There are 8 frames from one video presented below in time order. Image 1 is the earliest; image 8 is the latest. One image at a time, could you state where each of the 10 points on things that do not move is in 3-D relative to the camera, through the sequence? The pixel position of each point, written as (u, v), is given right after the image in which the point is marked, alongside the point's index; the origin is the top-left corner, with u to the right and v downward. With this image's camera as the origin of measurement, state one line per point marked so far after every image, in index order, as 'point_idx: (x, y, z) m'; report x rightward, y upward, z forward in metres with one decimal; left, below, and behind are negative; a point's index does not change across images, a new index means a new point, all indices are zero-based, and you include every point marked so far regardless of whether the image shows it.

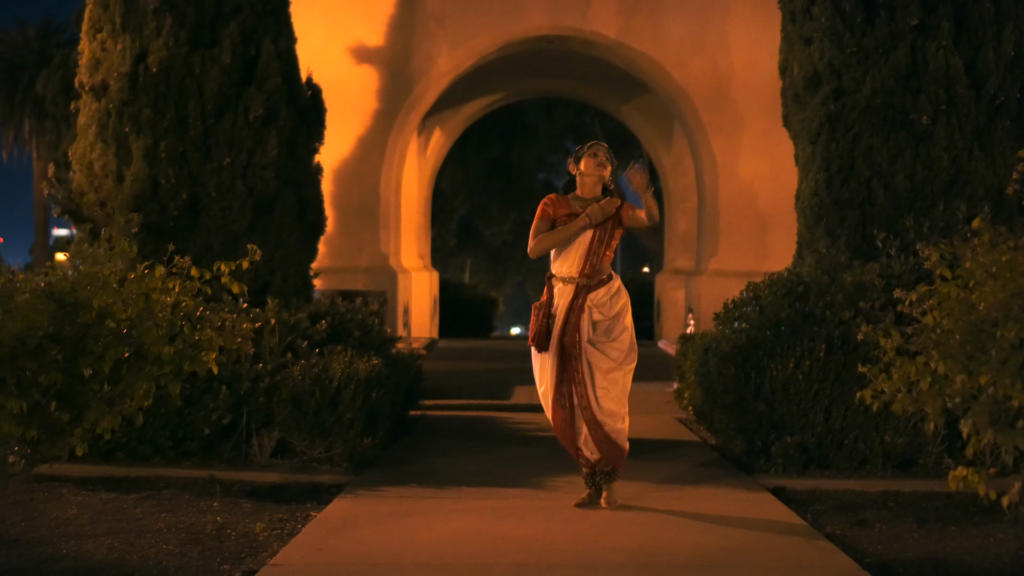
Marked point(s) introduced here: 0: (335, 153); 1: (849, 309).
0: (-2.2, +1.6, +14.0) m
1: (+2.1, -0.1, +7.0) m
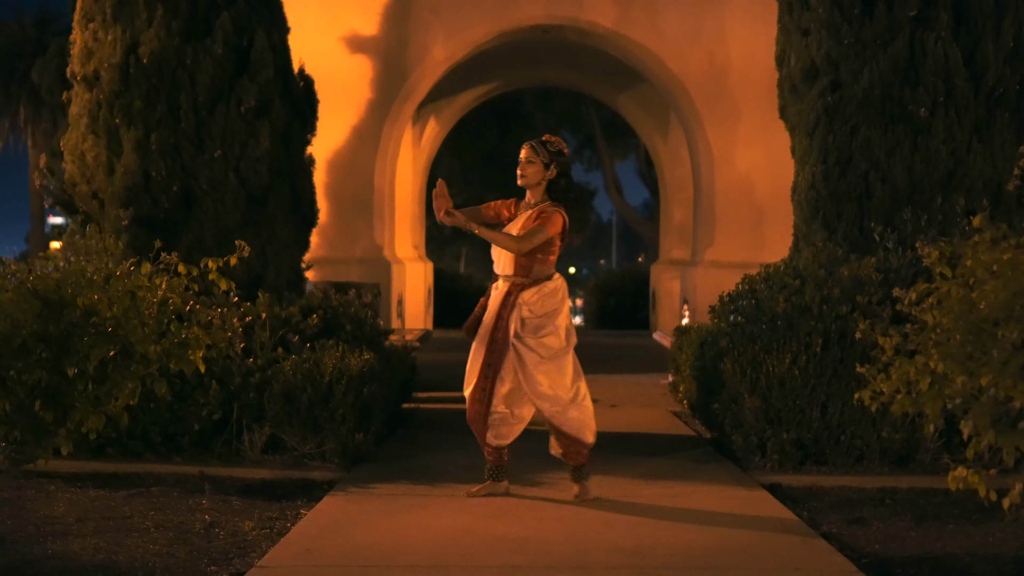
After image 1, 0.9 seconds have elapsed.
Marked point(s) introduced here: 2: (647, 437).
0: (-2.2, +1.7, +13.9) m
1: (+2.0, -0.1, +7.0) m
2: (+0.9, -1.1, +8.1) m
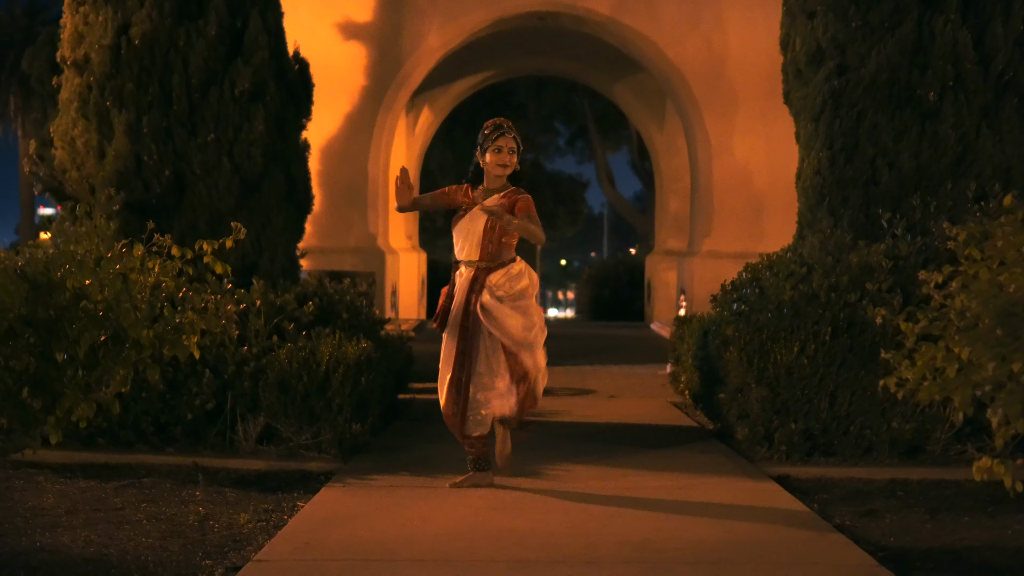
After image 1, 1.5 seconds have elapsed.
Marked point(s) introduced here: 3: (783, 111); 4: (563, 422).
0: (-2.3, +1.9, +13.7) m
1: (+2.0, 0.0, +6.8) m
2: (+0.9, -1.0, +8.0) m
3: (+3.3, +2.1, +13.6) m
4: (+0.4, -0.9, +8.0) m
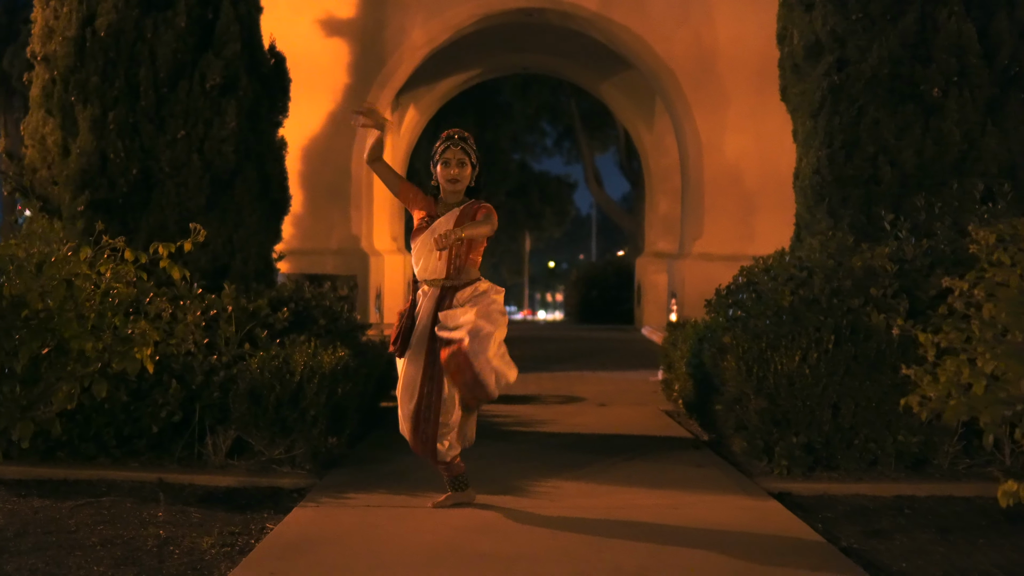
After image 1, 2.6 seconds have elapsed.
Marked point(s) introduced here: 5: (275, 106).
0: (-2.4, +1.8, +13.3) m
1: (+1.9, 0.0, +6.5) m
2: (+0.8, -1.0, +7.6) m
3: (+3.2, +2.1, +13.2) m
4: (+0.3, -1.0, +7.7) m
5: (-1.7, +1.3, +8.1) m
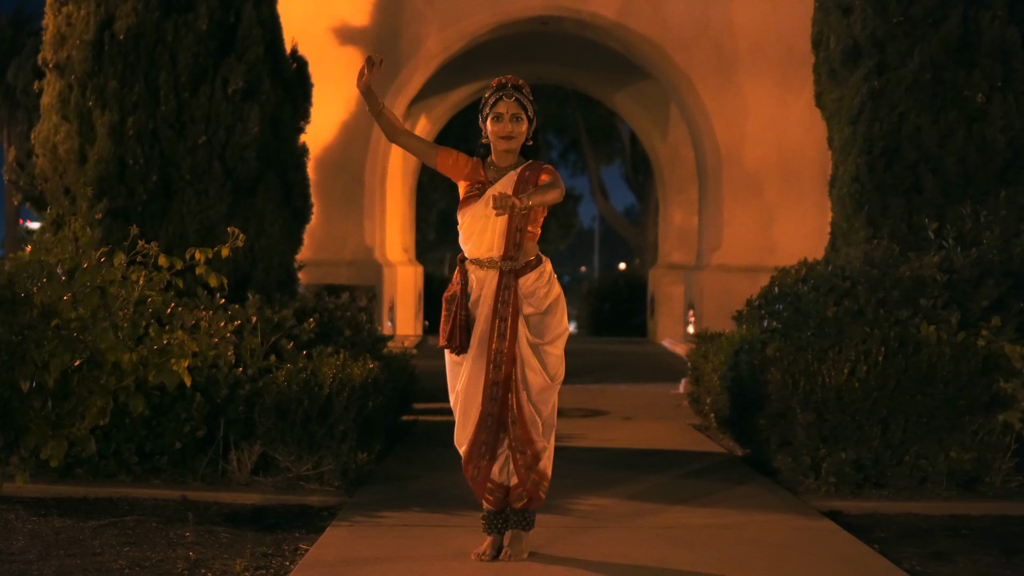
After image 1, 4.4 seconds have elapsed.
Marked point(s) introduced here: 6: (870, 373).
0: (-2.2, +1.7, +13.1) m
1: (+2.1, -0.1, +6.2) m
2: (+1.0, -1.1, +7.4) m
3: (+3.4, +1.9, +13.0) m
4: (+0.5, -1.0, +7.4) m
5: (-1.5, +1.2, +7.9) m
6: (+1.9, -0.5, +6.1) m
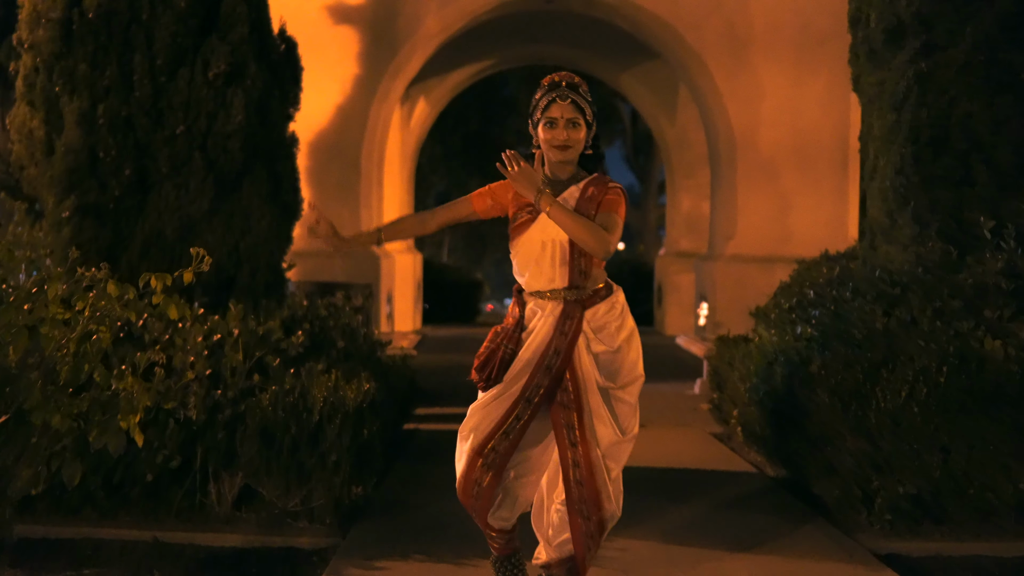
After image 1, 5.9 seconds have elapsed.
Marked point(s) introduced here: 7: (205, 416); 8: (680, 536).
0: (-2.2, +1.8, +12.4) m
1: (+2.2, -0.1, +5.6) m
2: (+1.1, -1.1, +6.7) m
3: (+3.4, +2.0, +12.3) m
4: (+0.5, -1.1, +6.8) m
5: (-1.4, +1.2, +7.2) m
6: (+1.9, -0.5, +5.4) m
7: (-1.4, -0.6, +5.4) m
8: (+0.8, -1.1, +5.3) m
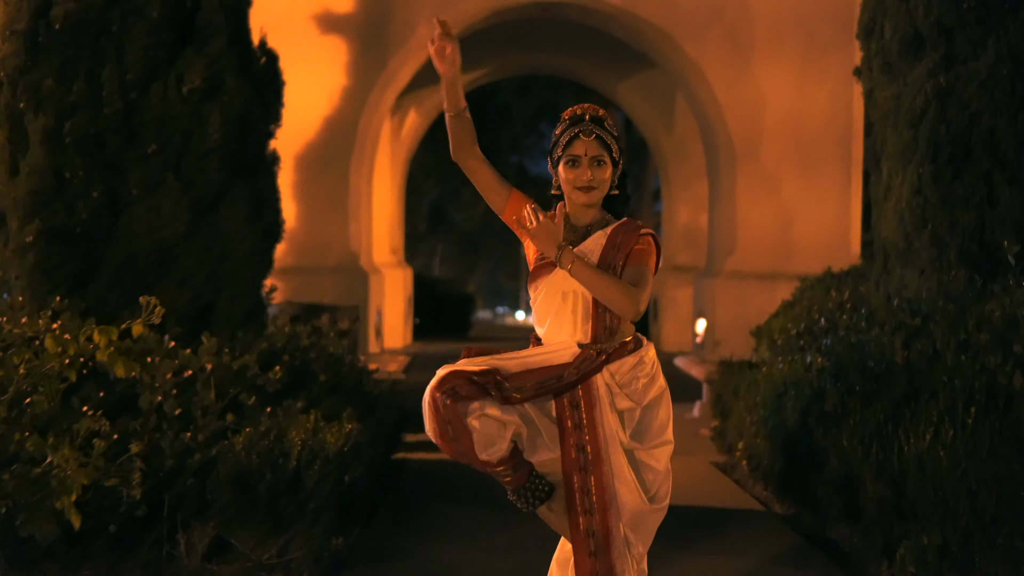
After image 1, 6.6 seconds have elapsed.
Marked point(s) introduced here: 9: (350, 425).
0: (-2.2, +1.6, +12.0) m
1: (+2.2, -0.3, +5.2) m
2: (+1.1, -1.2, +6.3) m
3: (+3.3, +1.8, +11.9) m
4: (+0.5, -1.2, +6.4) m
5: (-1.4, +1.0, +6.8) m
6: (+1.9, -0.6, +5.0) m
7: (-1.5, -0.7, +4.9) m
8: (+0.7, -1.3, +4.9) m
9: (-0.8, -0.6, +5.6) m
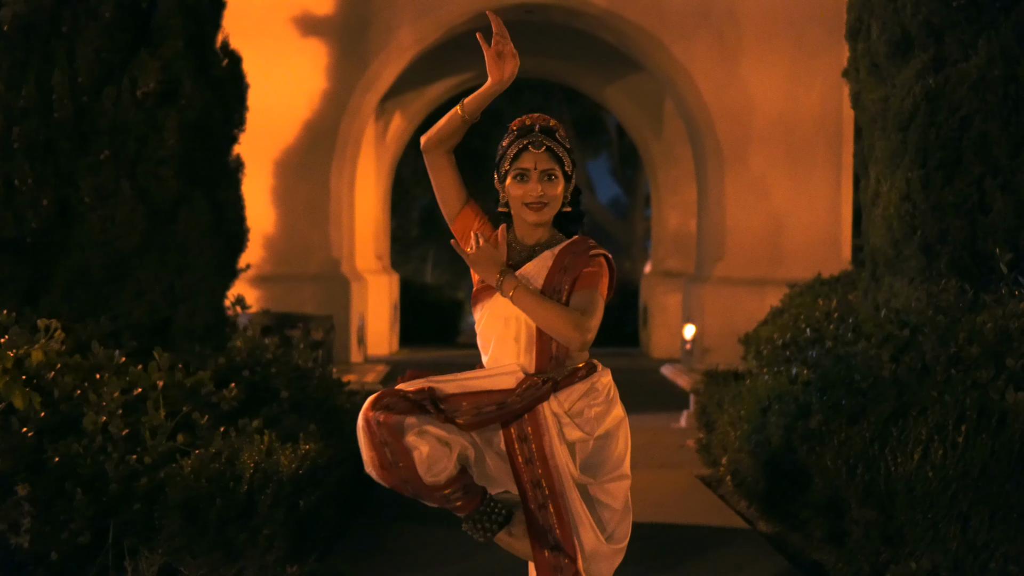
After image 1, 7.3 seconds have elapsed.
0: (-2.4, +1.5, +11.7) m
1: (+2.0, -0.3, +4.9) m
2: (+0.9, -1.3, +6.0) m
3: (+3.2, +1.8, +11.7) m
4: (+0.3, -1.3, +6.1) m
5: (-1.6, +1.0, +6.5) m
6: (+1.8, -0.7, +4.7) m
7: (-1.6, -0.8, +4.7) m
8: (+0.6, -1.3, +4.6) m
9: (-0.9, -0.7, +5.4) m
